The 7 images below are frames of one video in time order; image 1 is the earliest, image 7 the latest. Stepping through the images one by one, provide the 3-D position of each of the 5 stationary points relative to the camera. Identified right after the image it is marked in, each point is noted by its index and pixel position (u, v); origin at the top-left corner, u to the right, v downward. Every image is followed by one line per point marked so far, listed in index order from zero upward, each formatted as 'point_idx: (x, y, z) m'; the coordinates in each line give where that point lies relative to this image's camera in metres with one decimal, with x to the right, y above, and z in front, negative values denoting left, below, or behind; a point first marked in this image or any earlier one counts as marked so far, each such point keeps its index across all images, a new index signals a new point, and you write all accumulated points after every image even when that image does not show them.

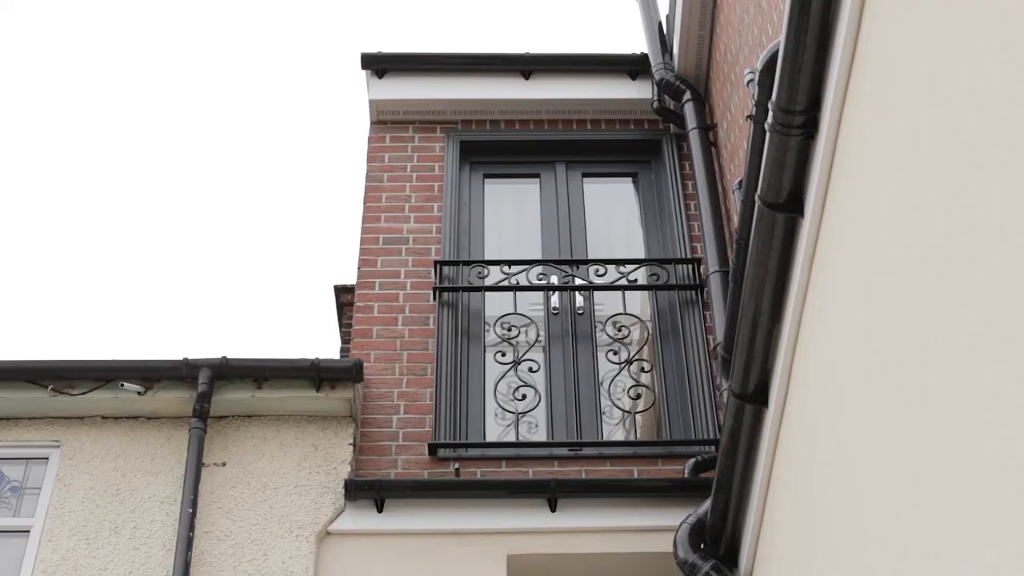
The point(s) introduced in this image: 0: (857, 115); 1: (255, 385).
0: (+0.9, +0.4, +3.6) m
1: (-1.2, -0.5, +6.2) m
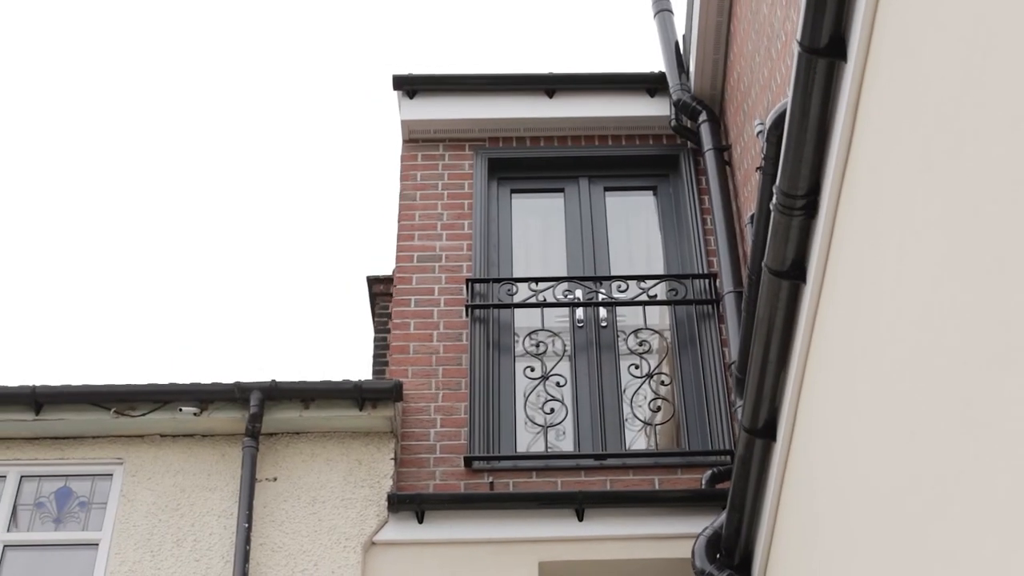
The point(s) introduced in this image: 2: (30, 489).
0: (+1.0, +0.2, +4.0) m
1: (-1.1, -0.6, +6.6) m
2: (-2.5, -1.0, +6.7) m
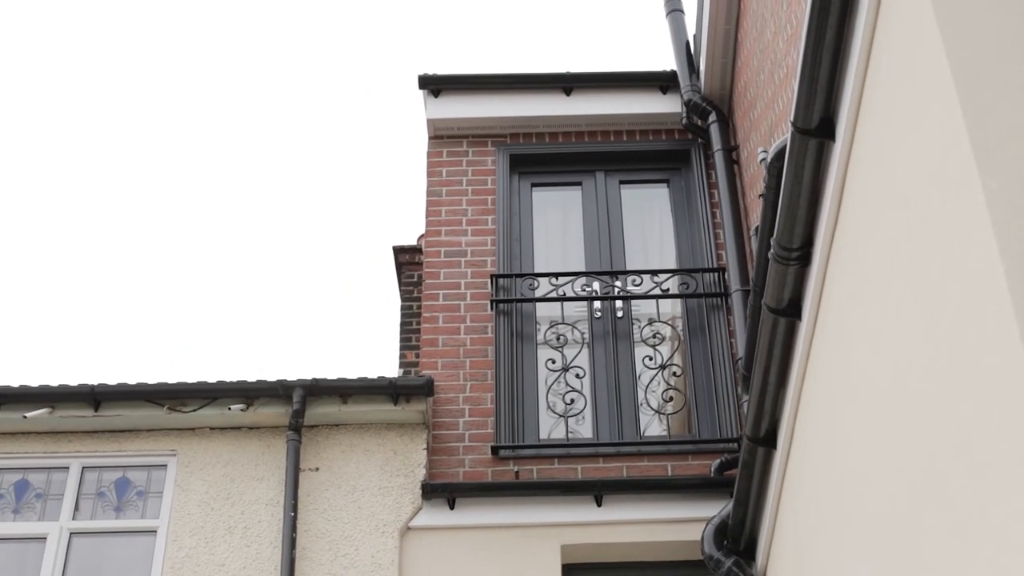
0: (+1.1, +0.1, +4.5) m
1: (-0.9, -0.6, +7.2) m
2: (-2.3, -1.1, +7.2) m
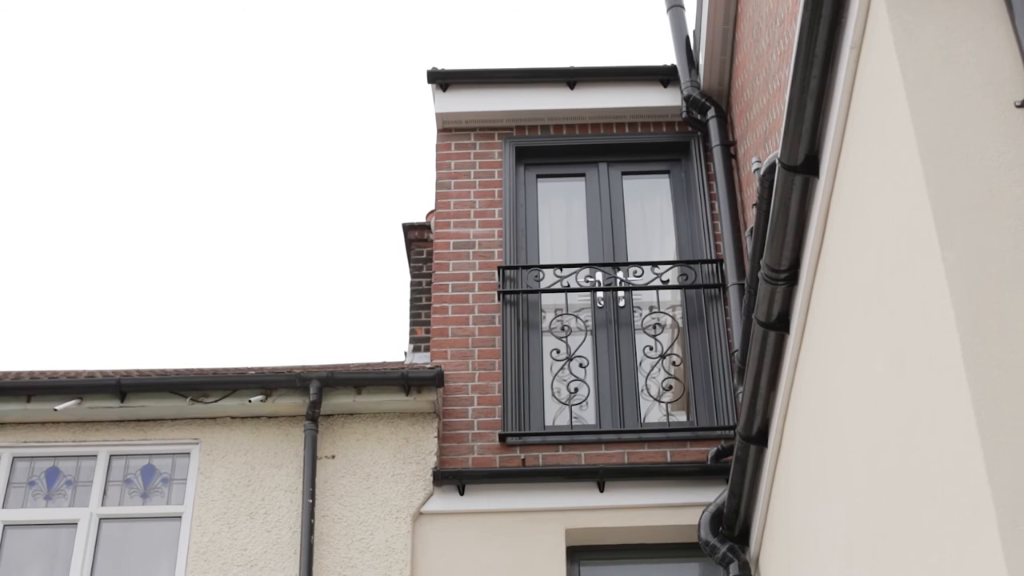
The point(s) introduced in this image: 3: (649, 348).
0: (+1.1, 0.0, +4.8) m
1: (-0.9, -0.6, +7.5) m
2: (-2.3, -1.0, +7.6) m
3: (+0.9, -0.4, +8.1) m
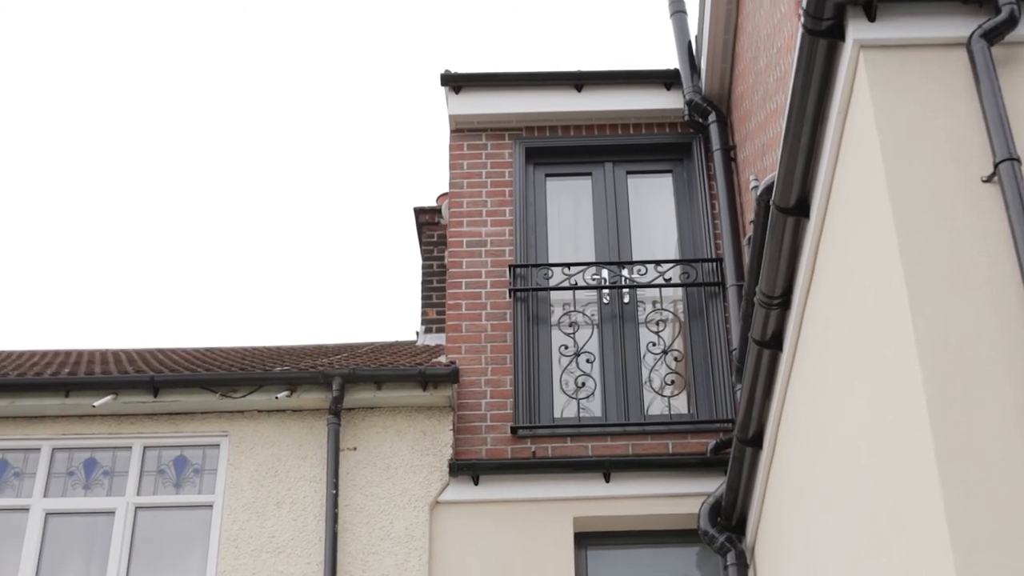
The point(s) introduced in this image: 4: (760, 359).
0: (+1.2, -0.1, +5.2) m
1: (-0.8, -0.6, +8.0) m
2: (-2.2, -1.1, +8.1) m
3: (+0.9, -0.4, +8.5) m
4: (+1.1, -0.3, +5.8) m
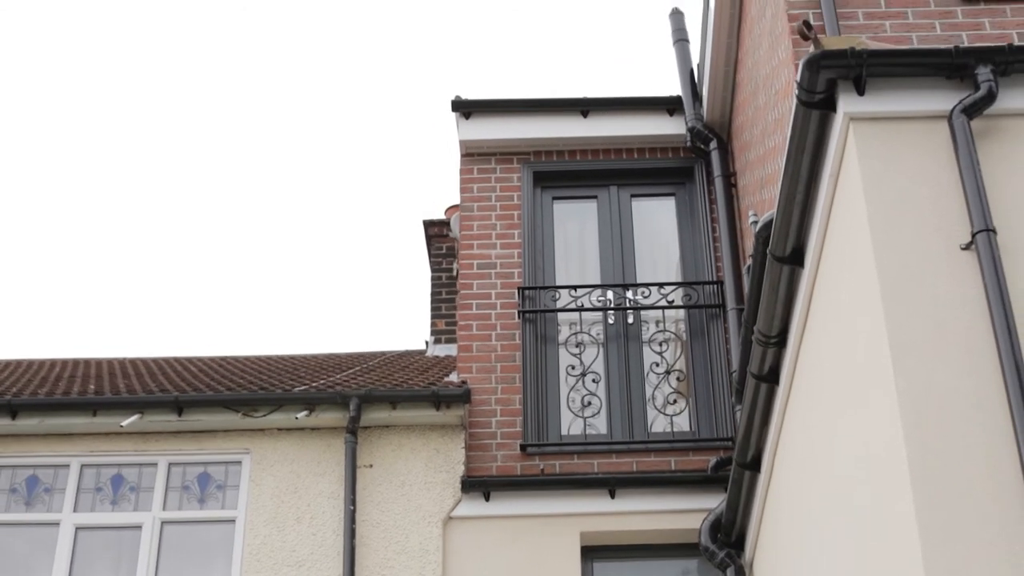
0: (+1.3, -0.3, +5.5) m
1: (-0.8, -0.8, +8.3) m
2: (-2.2, -1.2, +8.4) m
3: (+1.0, -0.5, +8.9) m
4: (+1.2, -0.5, +6.1) m
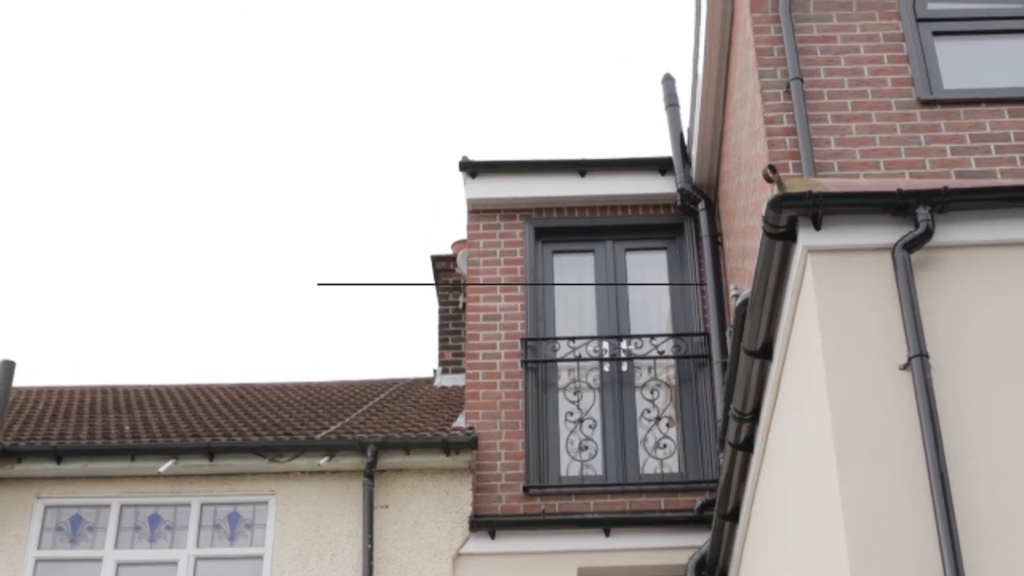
0: (+1.3, -0.7, +6.3) m
1: (-0.8, -1.1, +9.1) m
2: (-2.1, -1.6, +9.2) m
3: (+1.0, -0.9, +9.6) m
4: (+1.2, -0.9, +6.9) m
